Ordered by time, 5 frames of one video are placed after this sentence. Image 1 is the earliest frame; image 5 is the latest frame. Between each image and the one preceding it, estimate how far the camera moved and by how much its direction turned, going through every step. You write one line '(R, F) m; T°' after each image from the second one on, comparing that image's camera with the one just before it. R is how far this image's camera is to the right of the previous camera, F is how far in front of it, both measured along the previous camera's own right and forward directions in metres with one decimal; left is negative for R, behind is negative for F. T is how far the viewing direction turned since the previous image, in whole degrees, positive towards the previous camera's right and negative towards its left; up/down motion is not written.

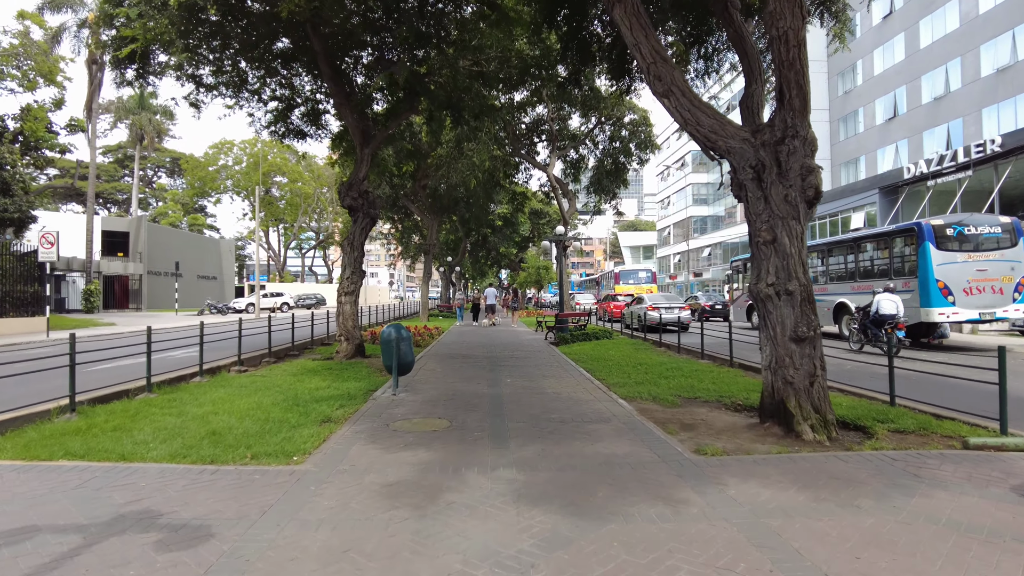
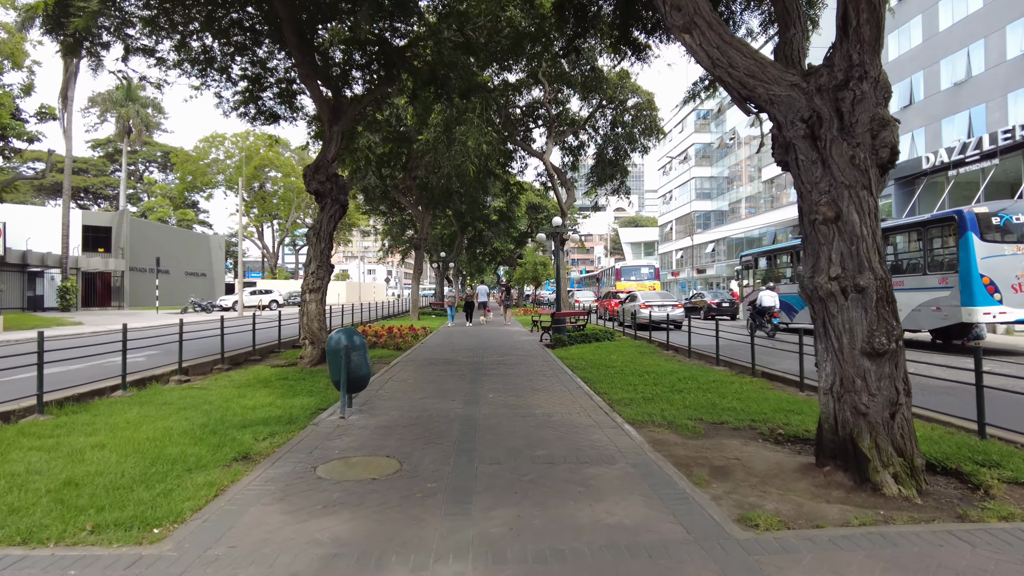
(+0.2, +1.4) m; 0°
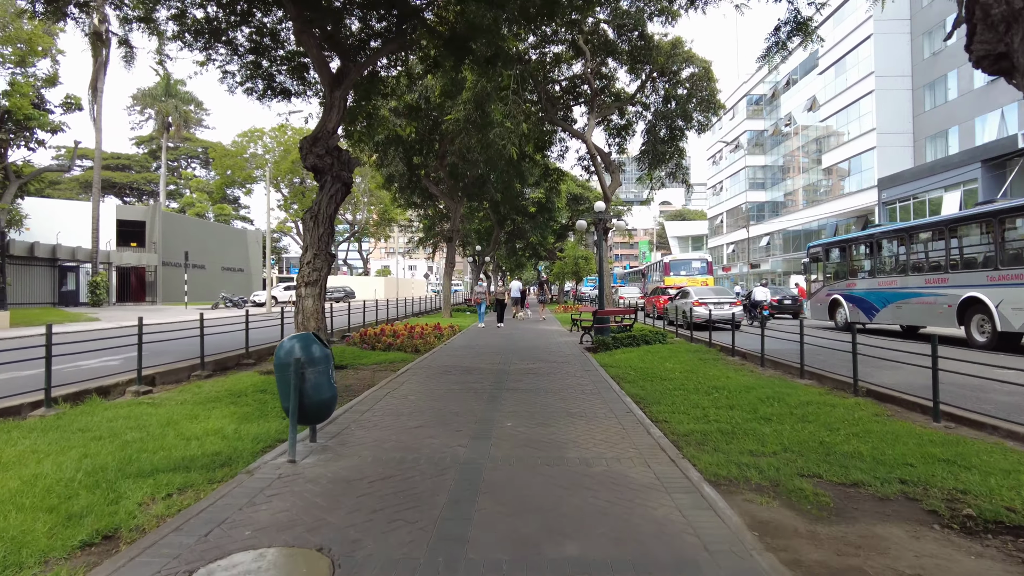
(+0.1, +1.8) m; -4°
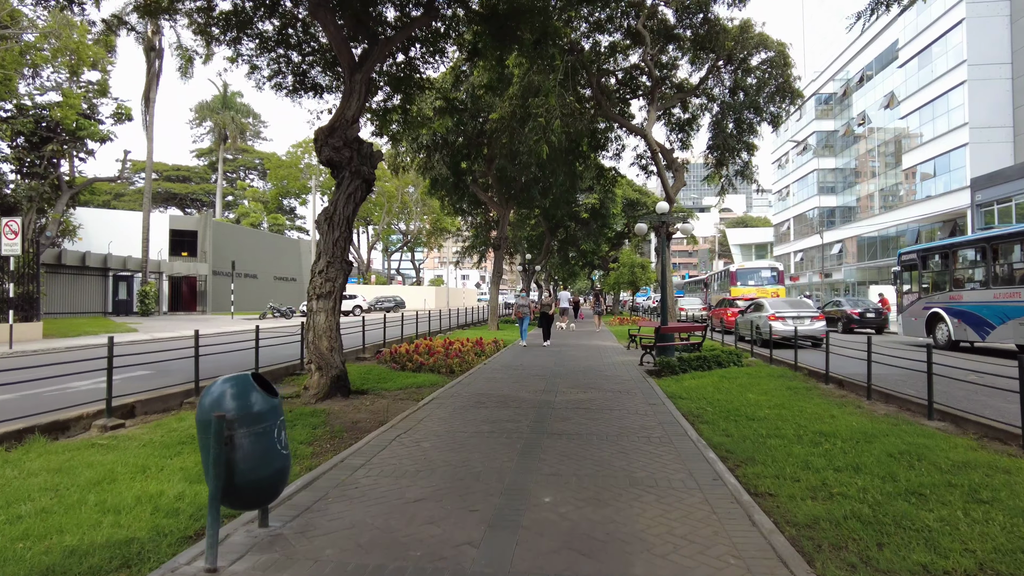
(+0.1, +1.5) m; -5°
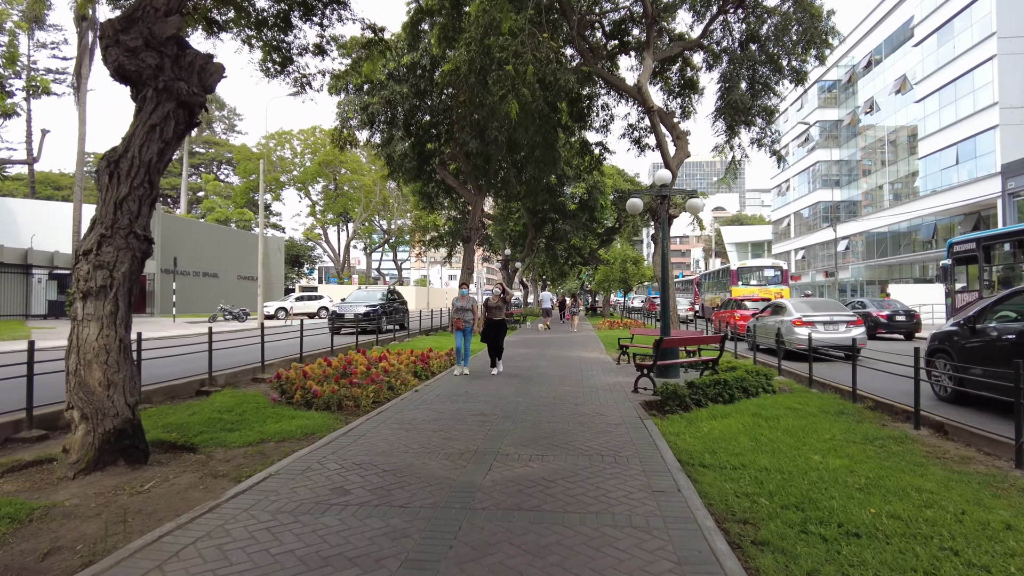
(+0.6, +3.1) m; +1°
